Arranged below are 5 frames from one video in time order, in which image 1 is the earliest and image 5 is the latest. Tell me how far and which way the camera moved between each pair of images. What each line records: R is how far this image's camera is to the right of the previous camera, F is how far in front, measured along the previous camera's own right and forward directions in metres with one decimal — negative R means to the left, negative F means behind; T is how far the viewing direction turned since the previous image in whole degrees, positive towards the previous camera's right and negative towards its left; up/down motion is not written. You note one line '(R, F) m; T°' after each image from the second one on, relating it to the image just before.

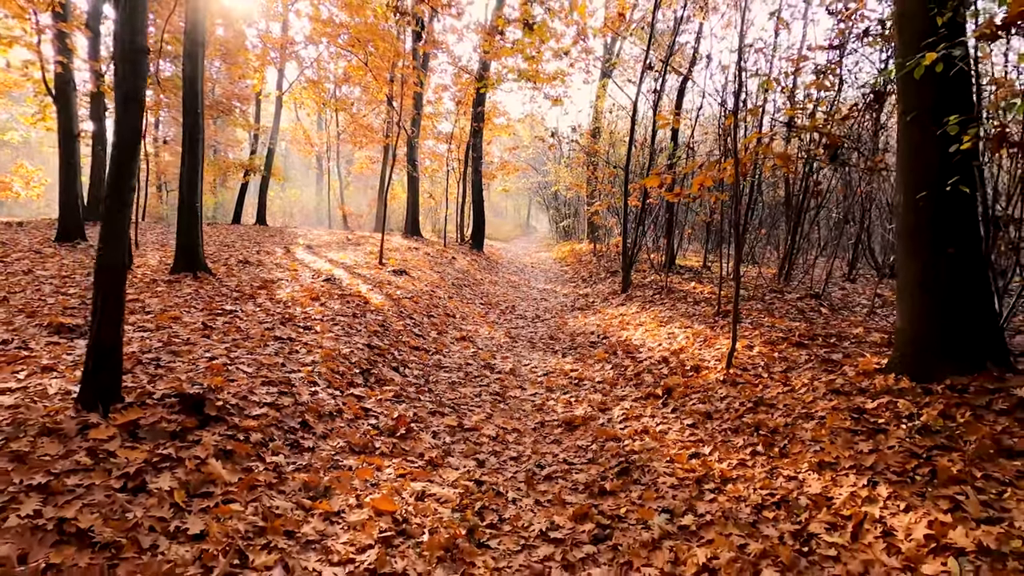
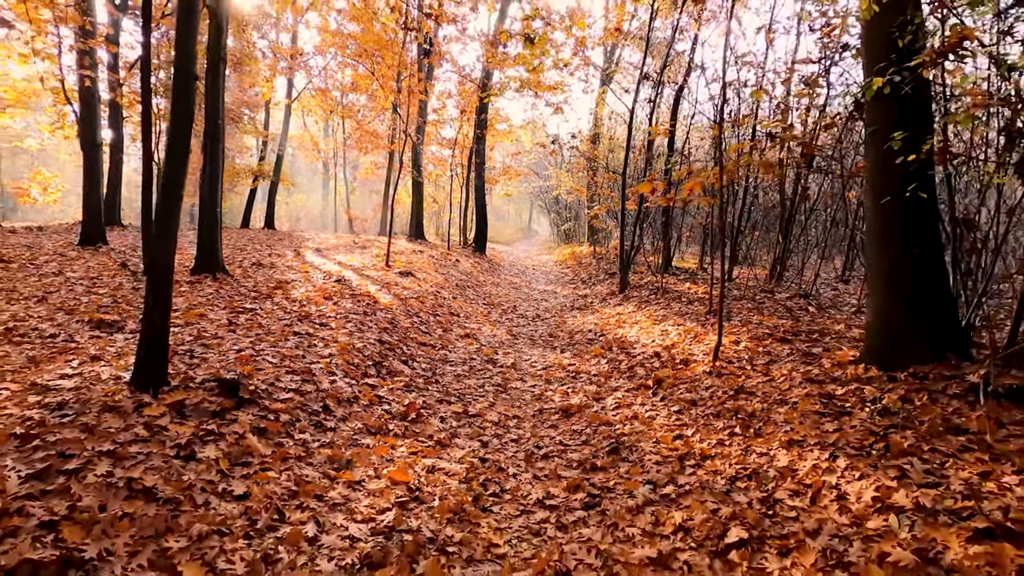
(0.0, -0.5) m; 0°
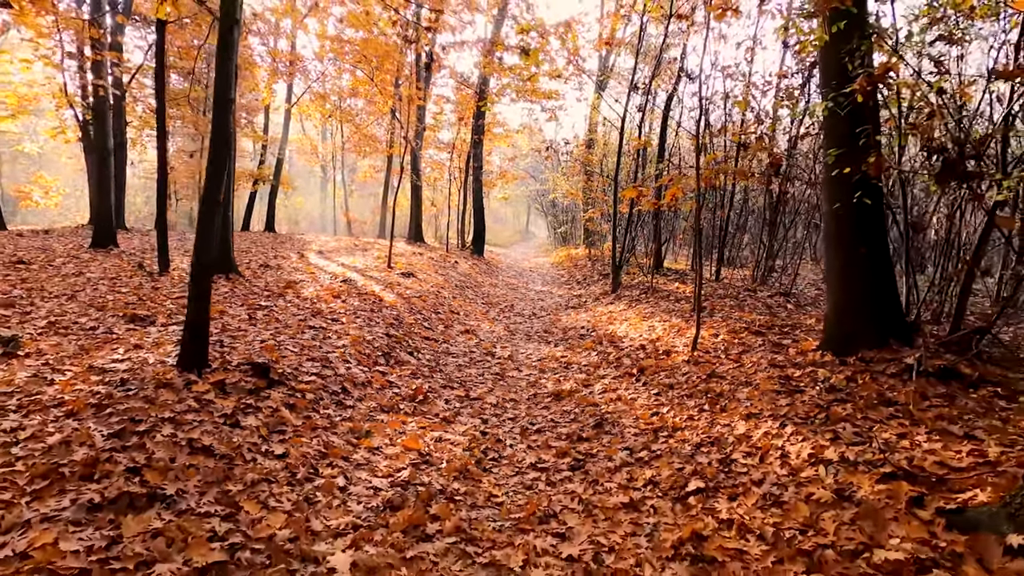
(0.0, -0.7) m; 0°
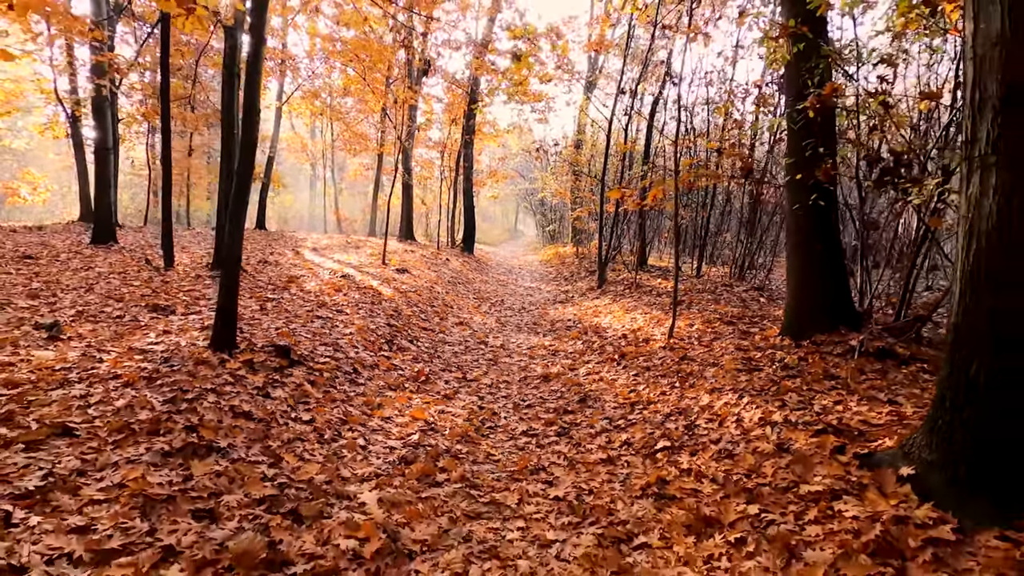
(-0.1, -0.8) m; +1°
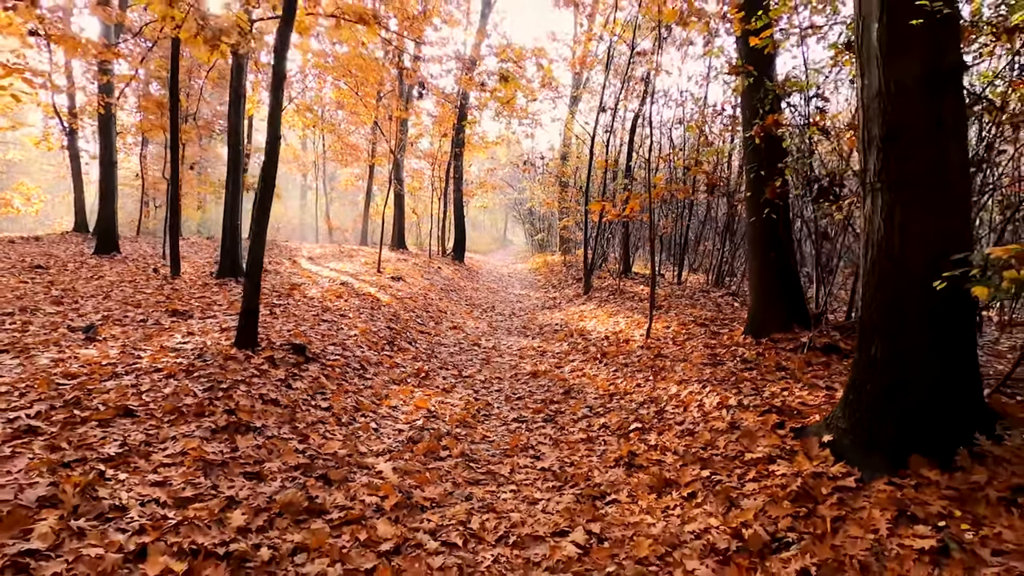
(0.0, -0.8) m; +1°
